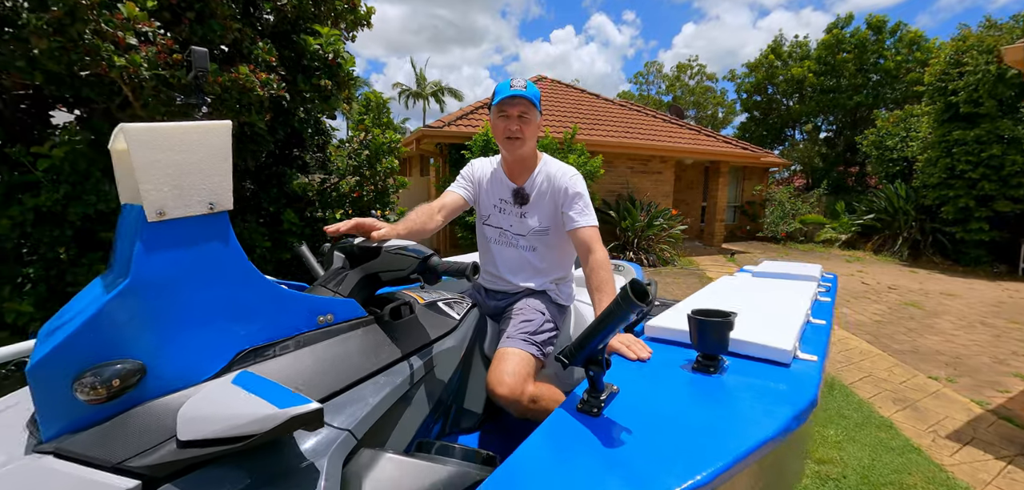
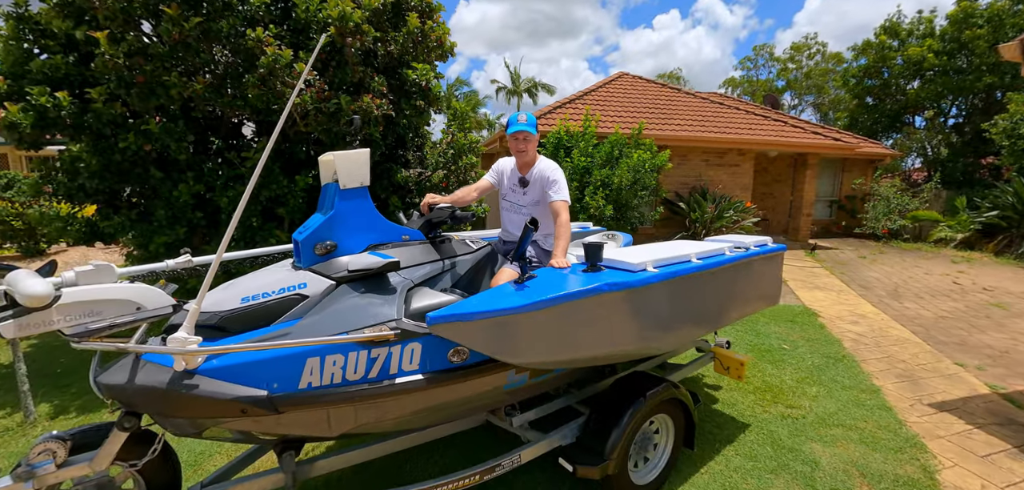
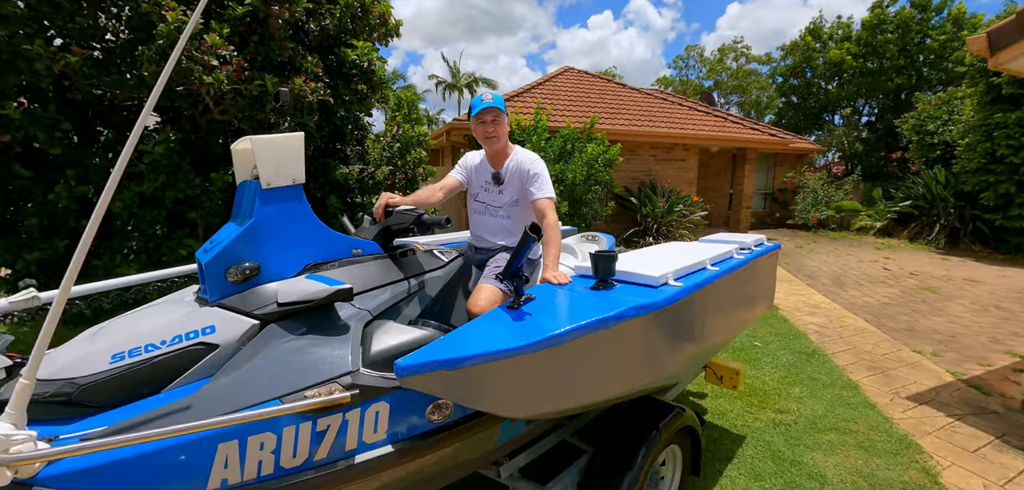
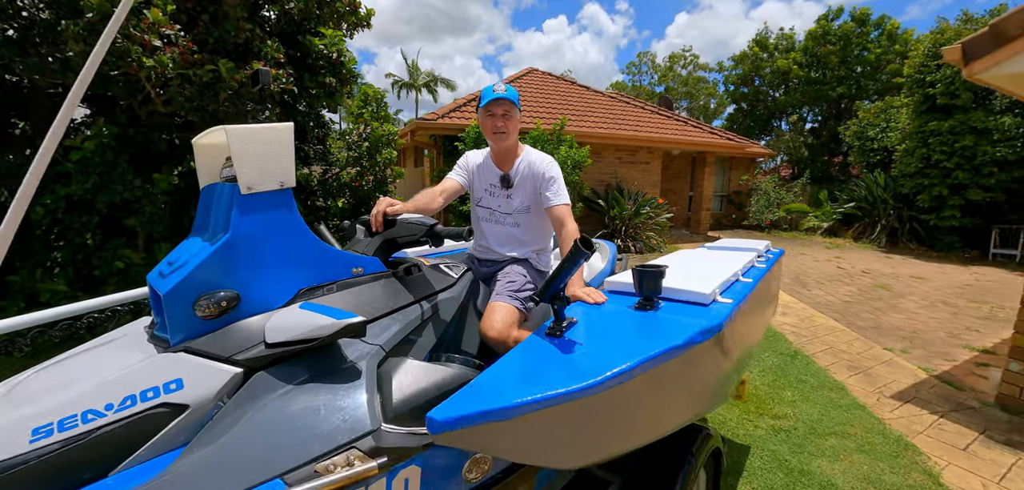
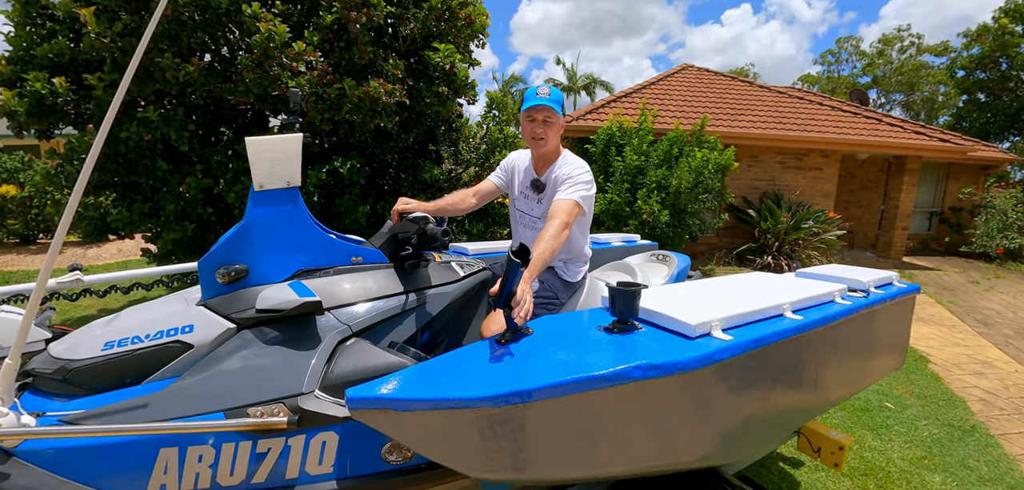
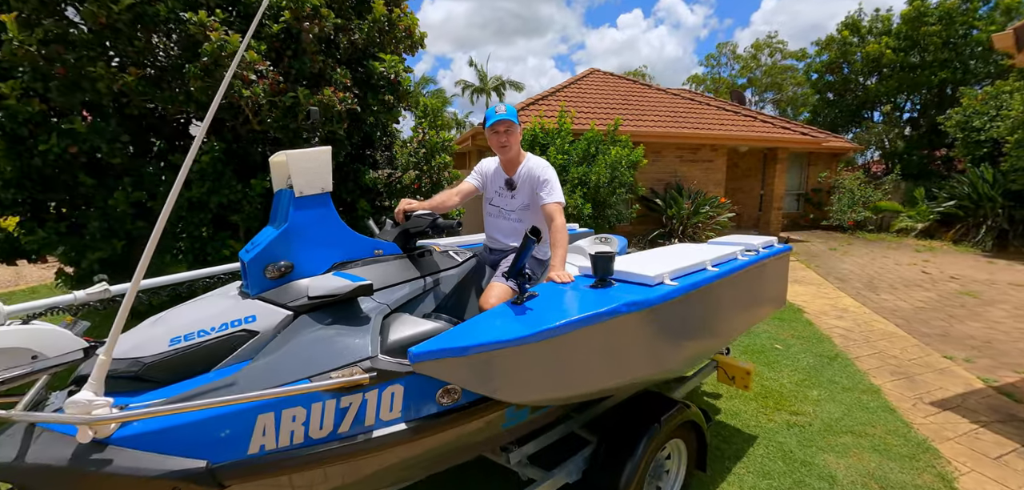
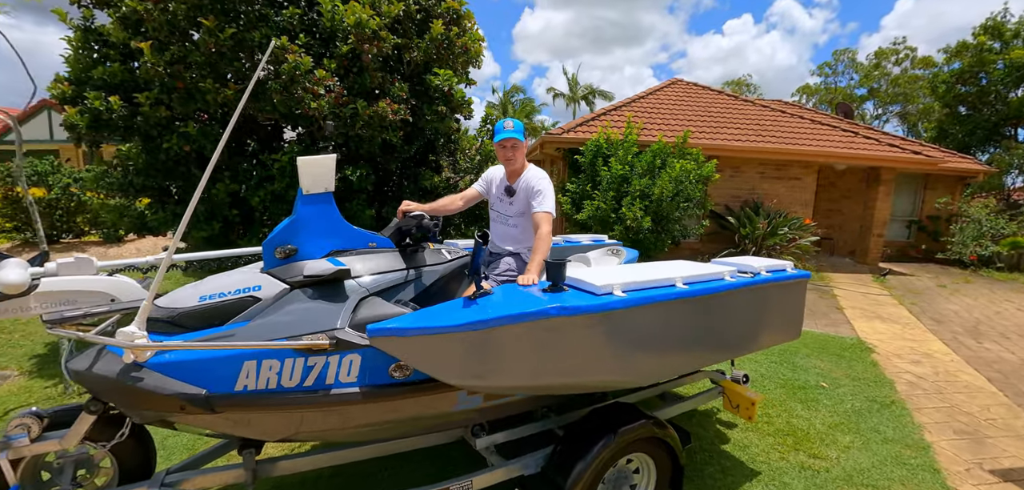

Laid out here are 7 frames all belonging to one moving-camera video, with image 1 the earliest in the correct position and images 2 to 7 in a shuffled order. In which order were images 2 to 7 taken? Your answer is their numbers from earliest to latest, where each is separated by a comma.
4, 3, 6, 2, 7, 5
